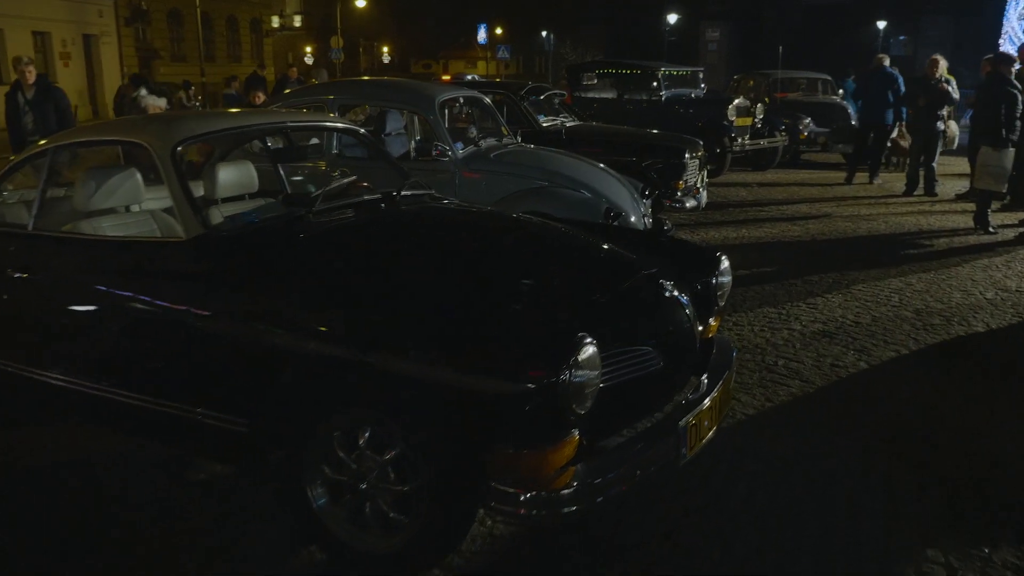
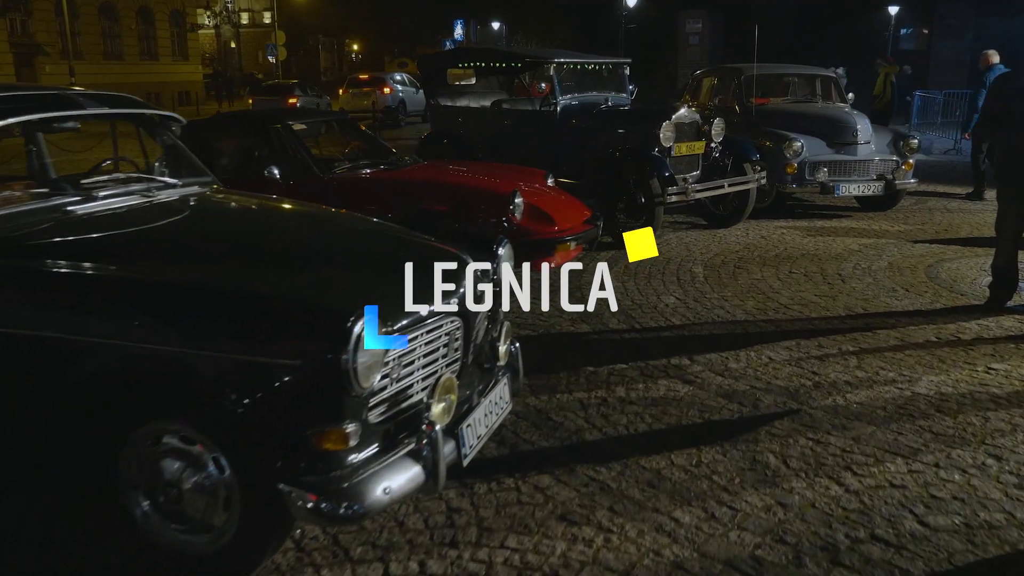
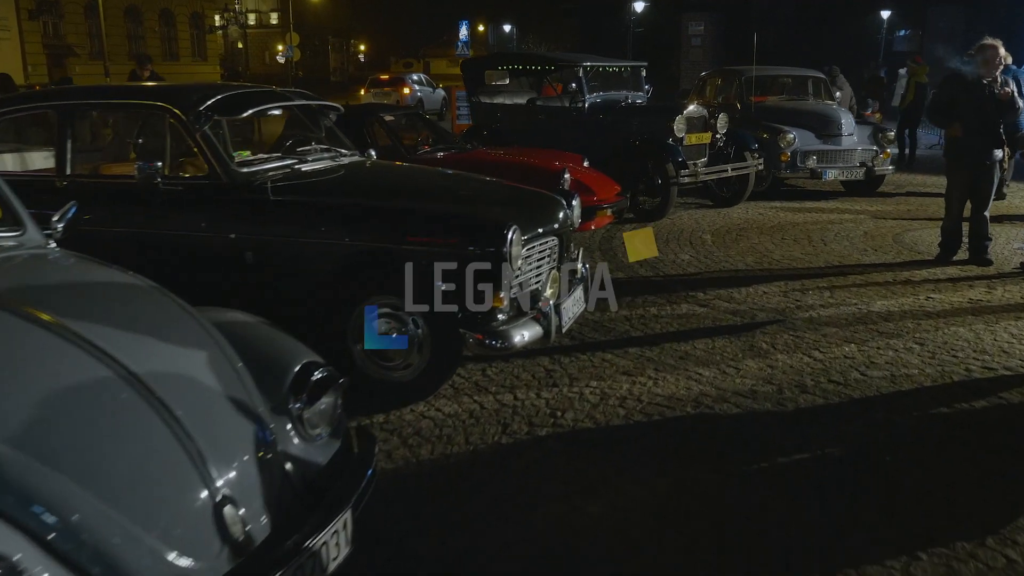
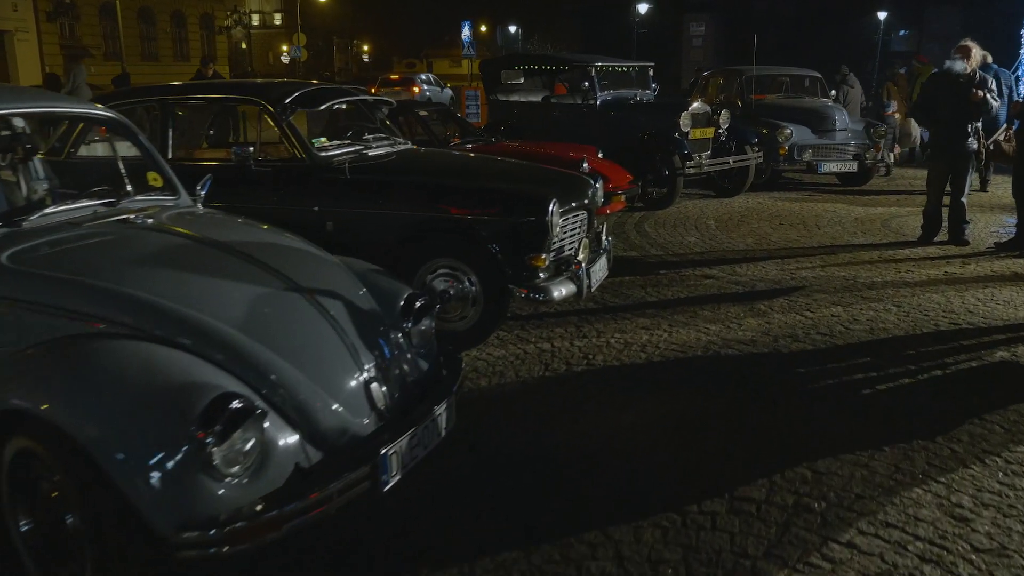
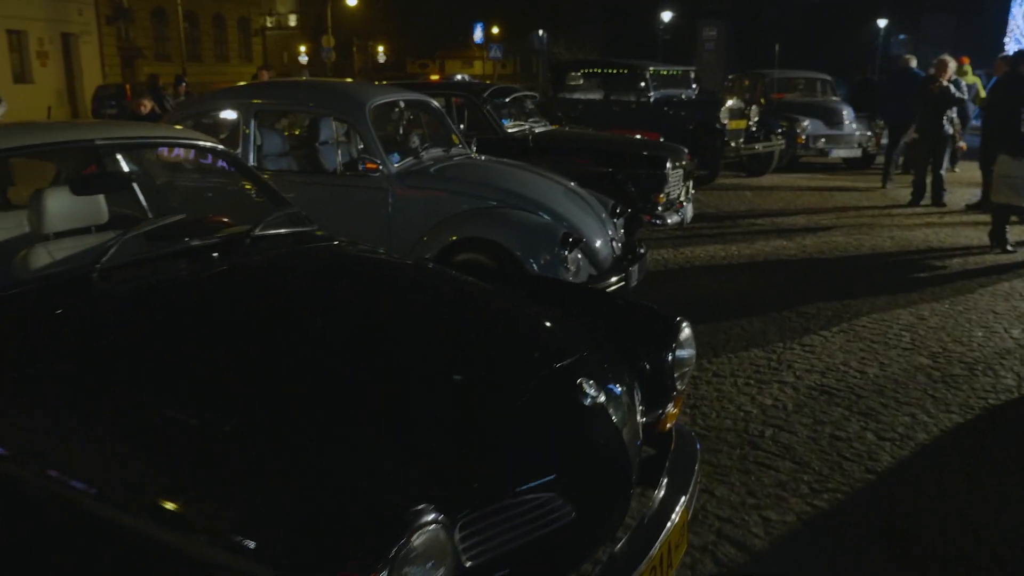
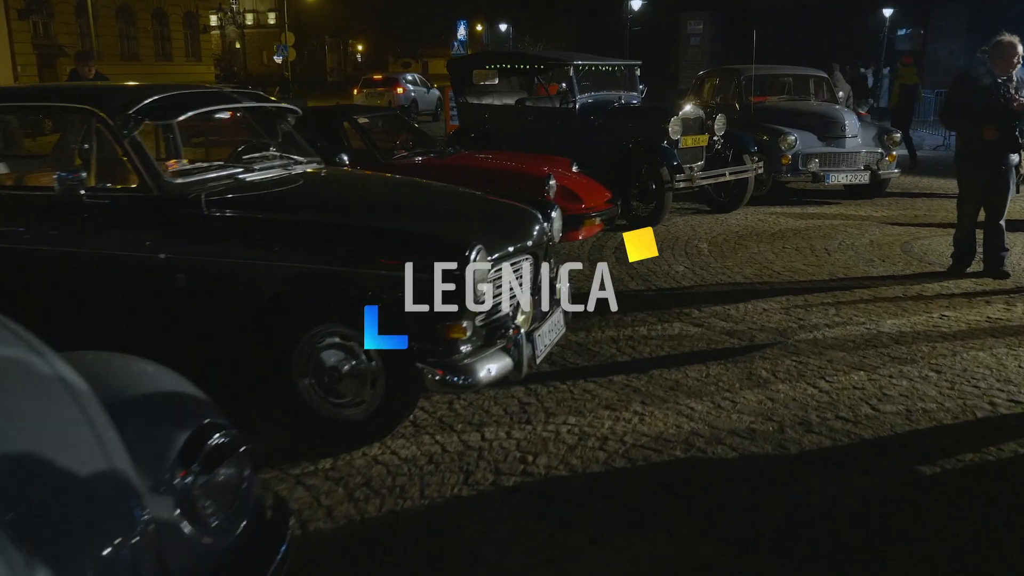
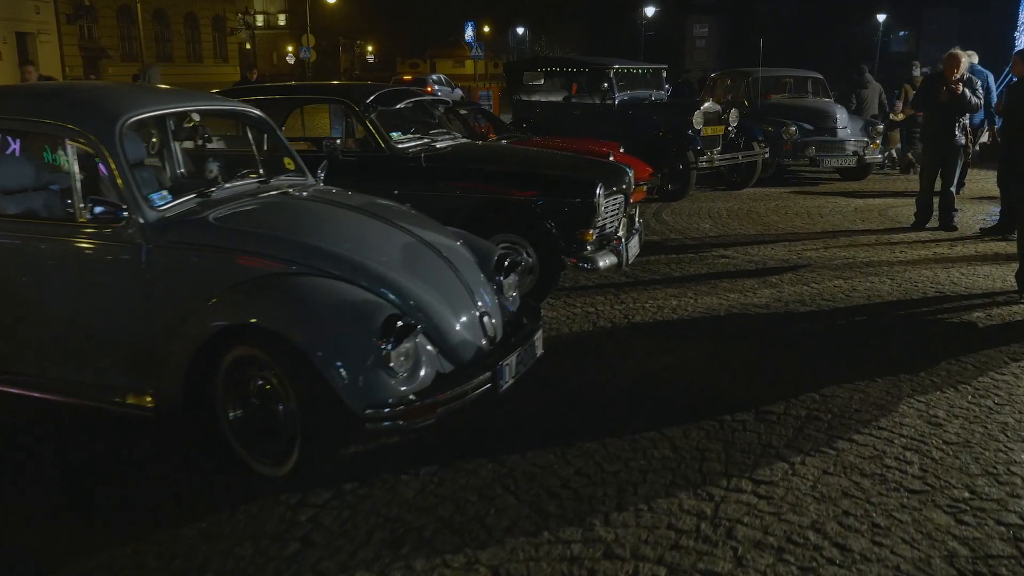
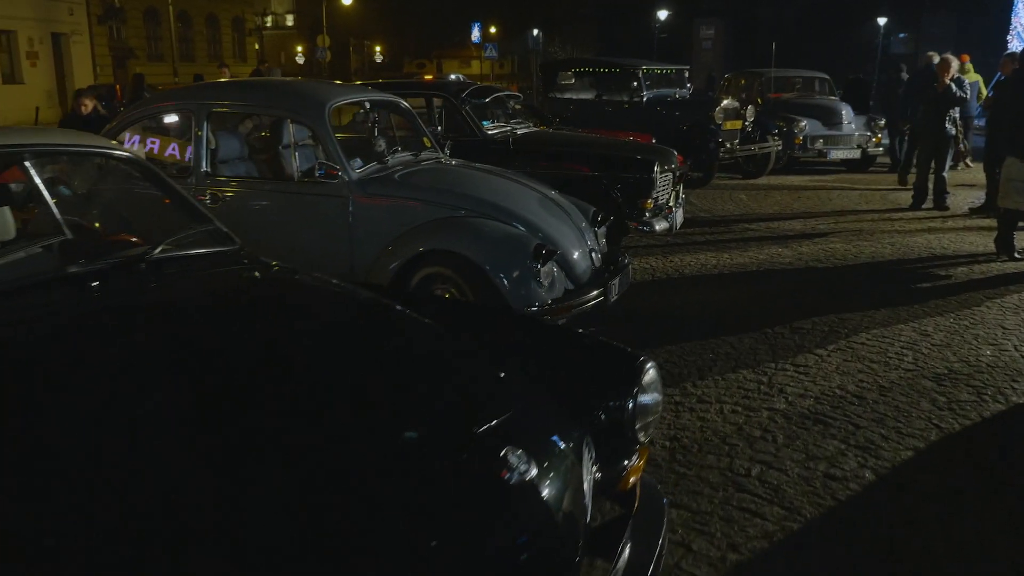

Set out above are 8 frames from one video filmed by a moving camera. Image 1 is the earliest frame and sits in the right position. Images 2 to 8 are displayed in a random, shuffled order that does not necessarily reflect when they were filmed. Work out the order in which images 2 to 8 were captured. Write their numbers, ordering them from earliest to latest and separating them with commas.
5, 8, 7, 4, 3, 6, 2
